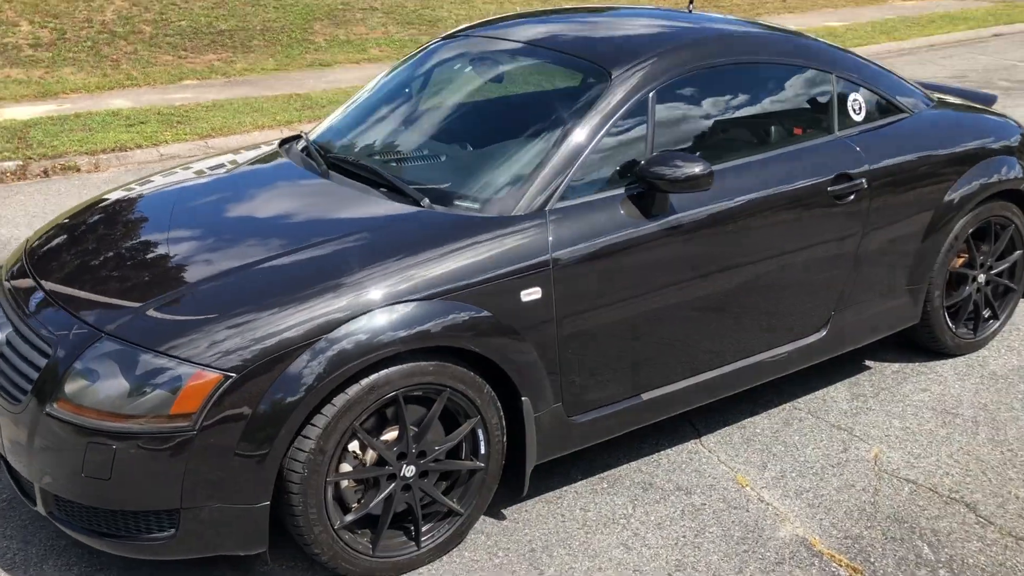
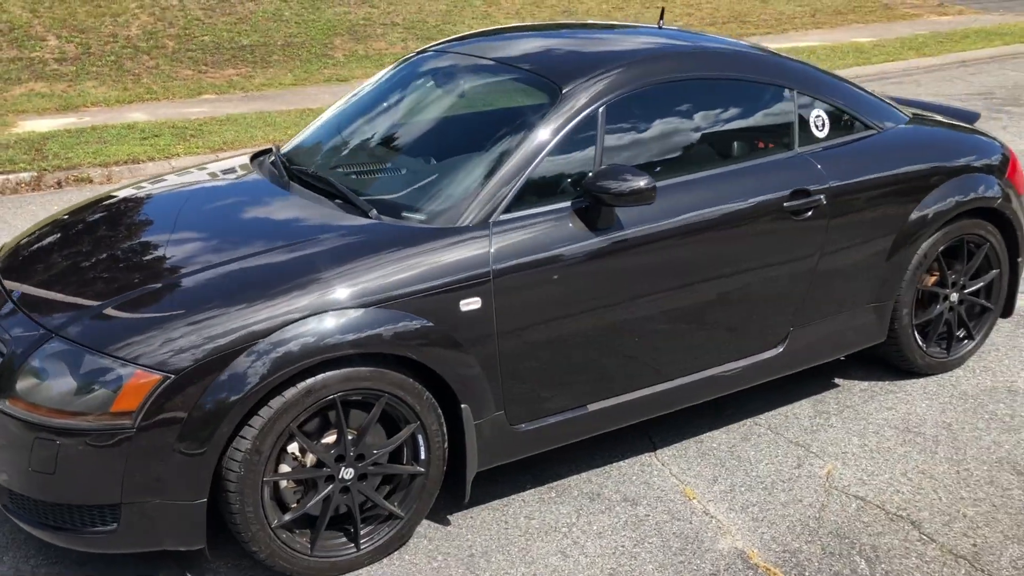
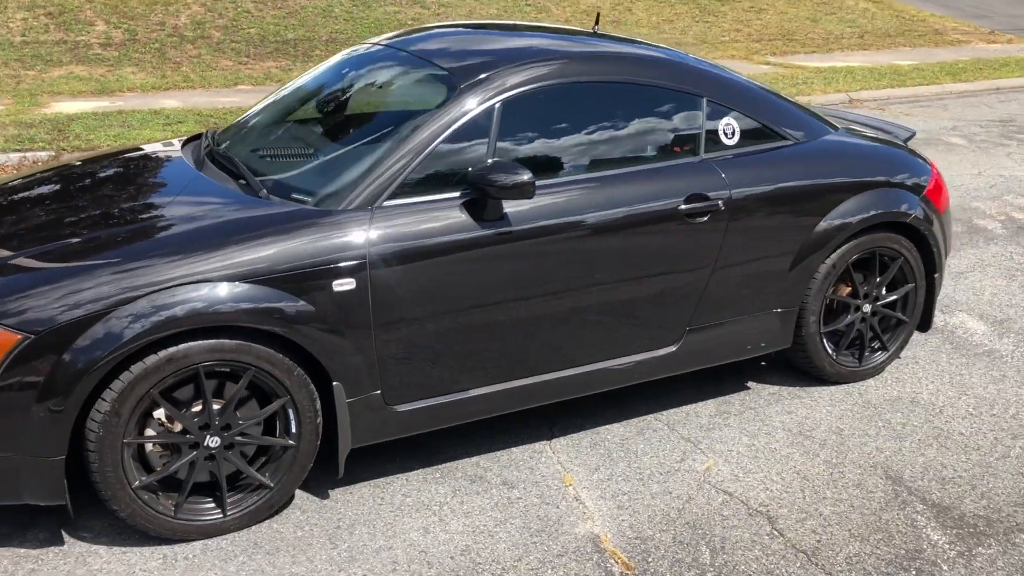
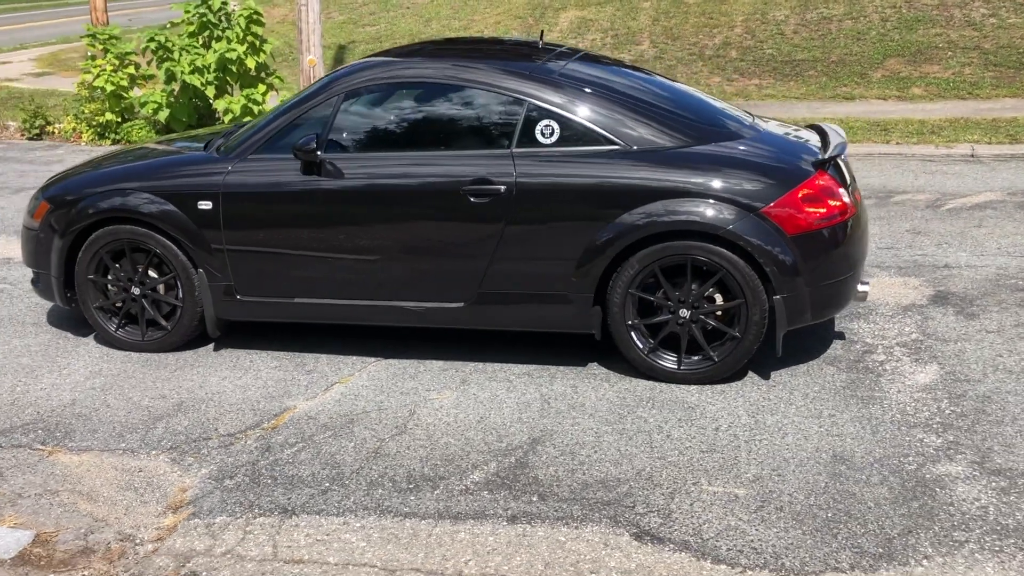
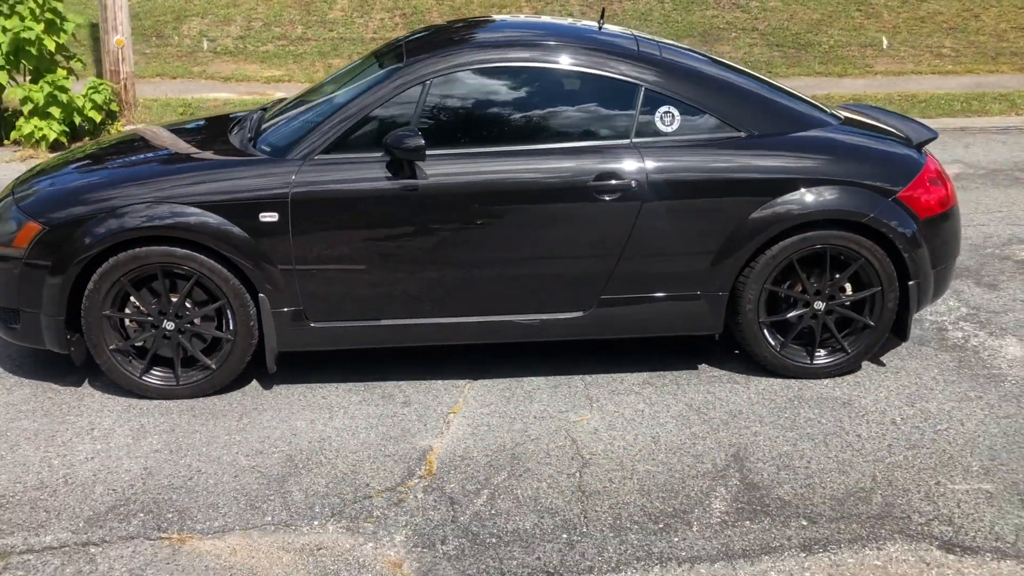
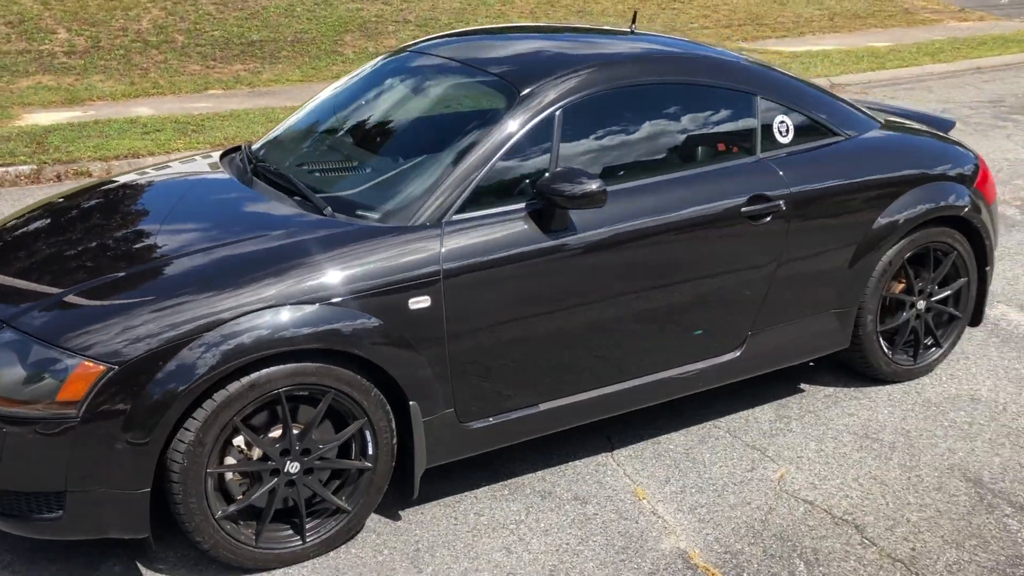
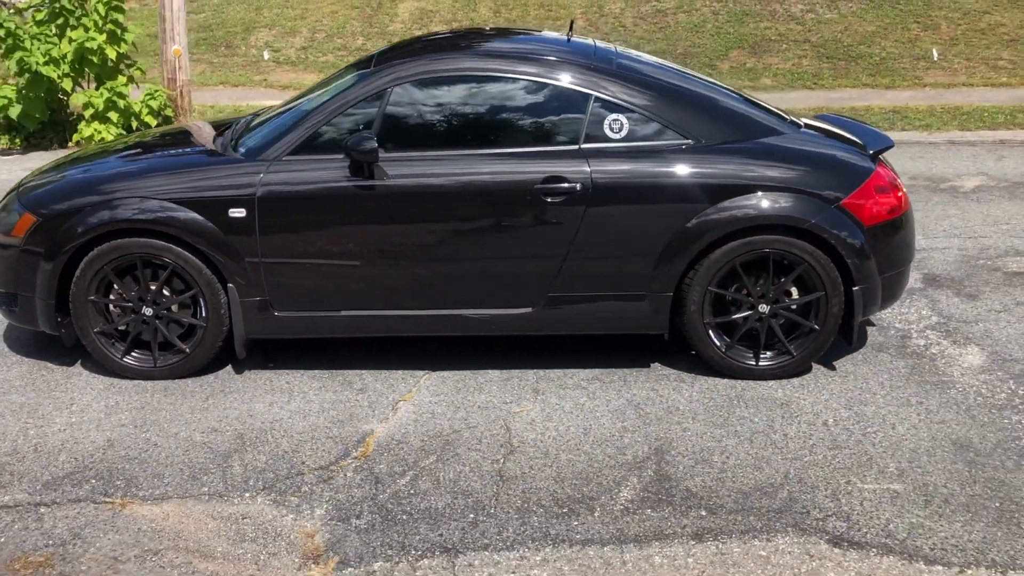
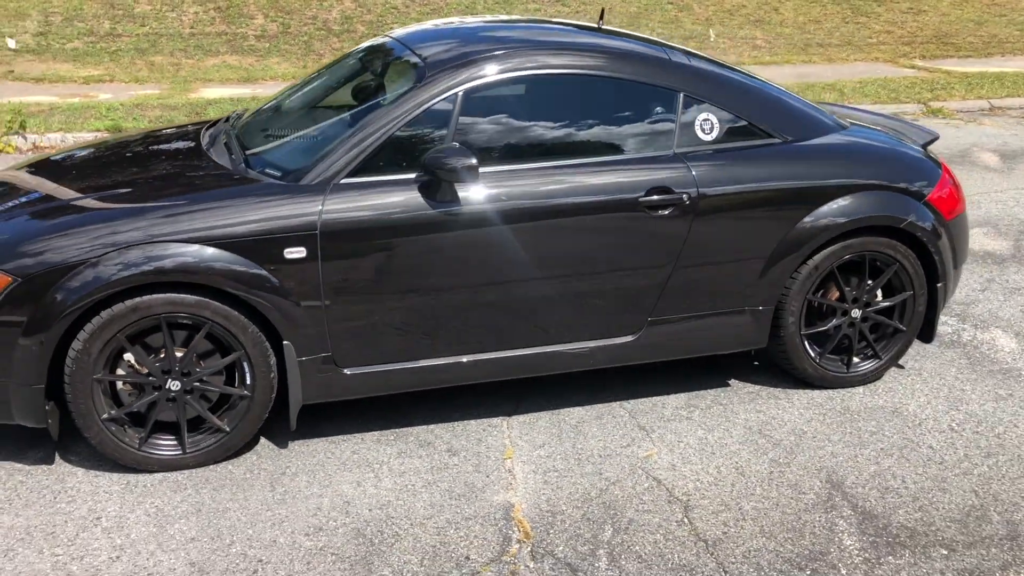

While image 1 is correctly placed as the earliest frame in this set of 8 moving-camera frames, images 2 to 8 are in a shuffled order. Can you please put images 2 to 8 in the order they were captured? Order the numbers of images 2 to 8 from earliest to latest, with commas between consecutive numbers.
2, 6, 3, 8, 5, 7, 4
